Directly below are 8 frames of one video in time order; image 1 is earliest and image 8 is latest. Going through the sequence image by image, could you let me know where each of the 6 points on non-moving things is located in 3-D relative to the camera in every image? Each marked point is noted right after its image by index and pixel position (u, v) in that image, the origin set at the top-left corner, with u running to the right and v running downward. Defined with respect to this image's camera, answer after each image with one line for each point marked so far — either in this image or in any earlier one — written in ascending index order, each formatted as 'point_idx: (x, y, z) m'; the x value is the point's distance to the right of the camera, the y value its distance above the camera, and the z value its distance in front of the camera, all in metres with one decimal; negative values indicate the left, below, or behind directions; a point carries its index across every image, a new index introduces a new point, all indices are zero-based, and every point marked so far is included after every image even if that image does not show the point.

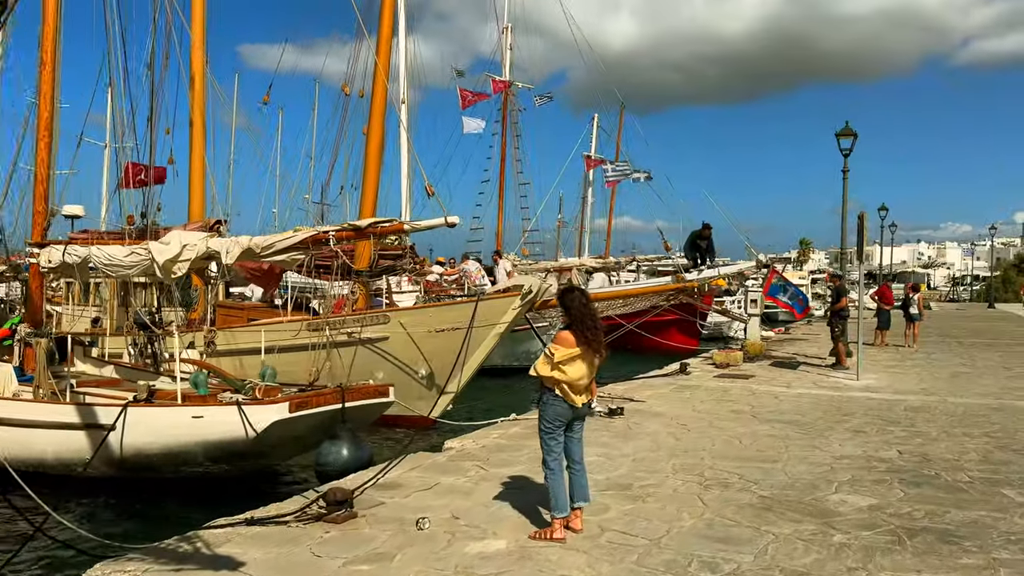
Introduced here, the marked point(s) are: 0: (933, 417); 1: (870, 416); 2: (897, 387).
0: (+4.6, -1.4, +9.2) m
1: (+3.9, -1.4, +9.2) m
2: (+5.4, -1.4, +11.8) m
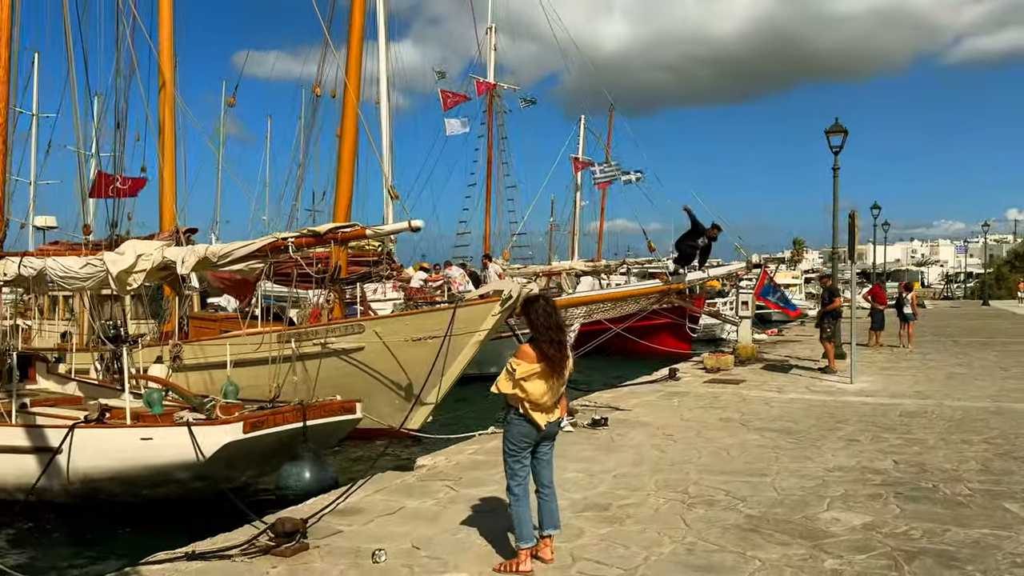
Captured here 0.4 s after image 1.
0: (+4.4, -1.4, +8.8) m
1: (+3.7, -1.4, +8.9) m
2: (+5.1, -1.4, +11.4) m
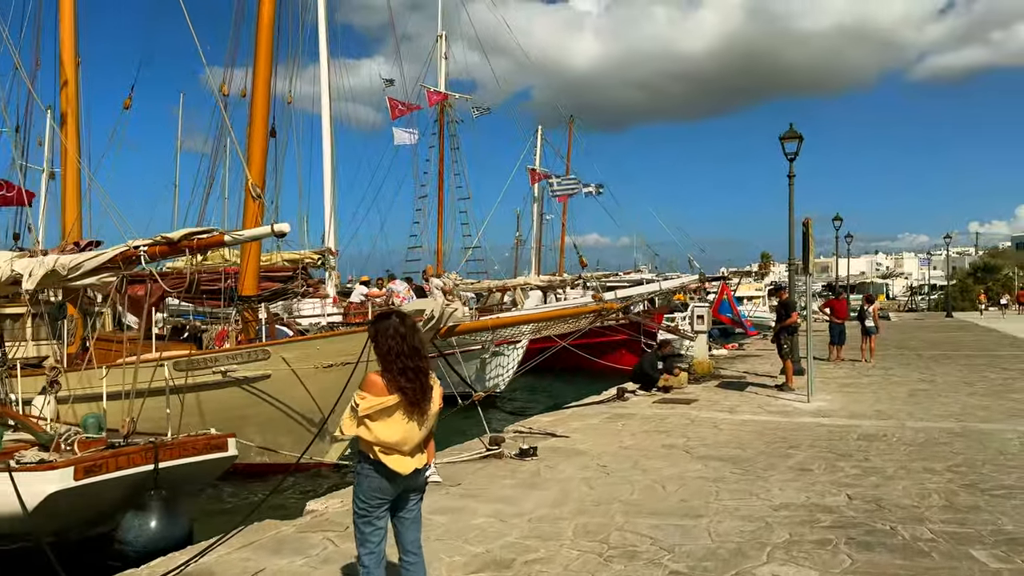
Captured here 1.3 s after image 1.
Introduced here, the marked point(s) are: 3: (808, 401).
0: (+3.6, -1.5, +8.1) m
1: (+2.9, -1.5, +8.1) m
2: (+4.3, -1.6, +10.7) m
3: (+4.0, -1.6, +11.5) m
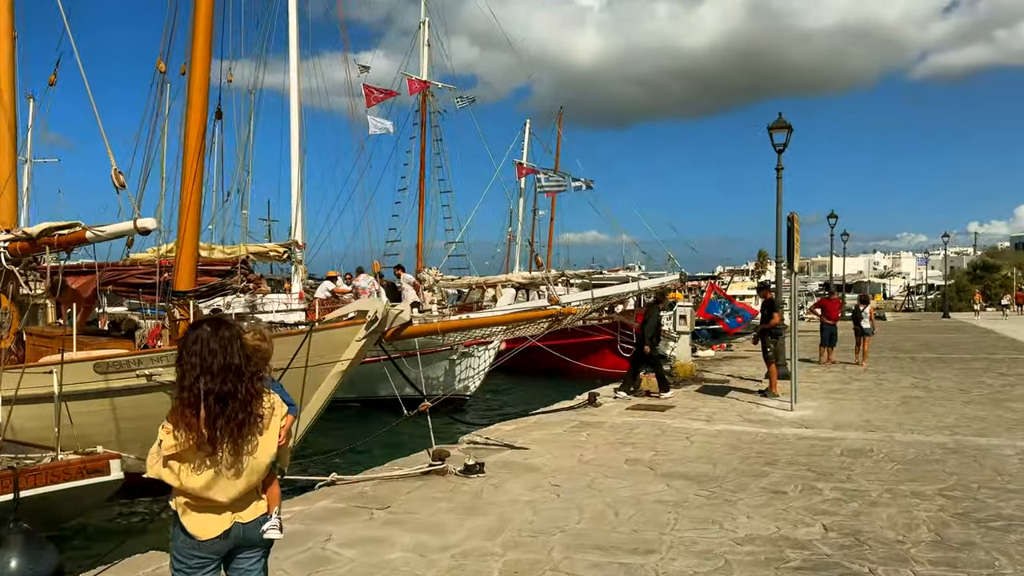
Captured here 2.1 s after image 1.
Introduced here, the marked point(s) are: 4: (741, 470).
0: (+3.2, -1.6, +7.3) m
1: (+2.5, -1.5, +7.3) m
2: (+3.8, -1.6, +9.9) m
3: (+3.6, -1.6, +10.7) m
4: (+2.0, -1.6, +7.2) m
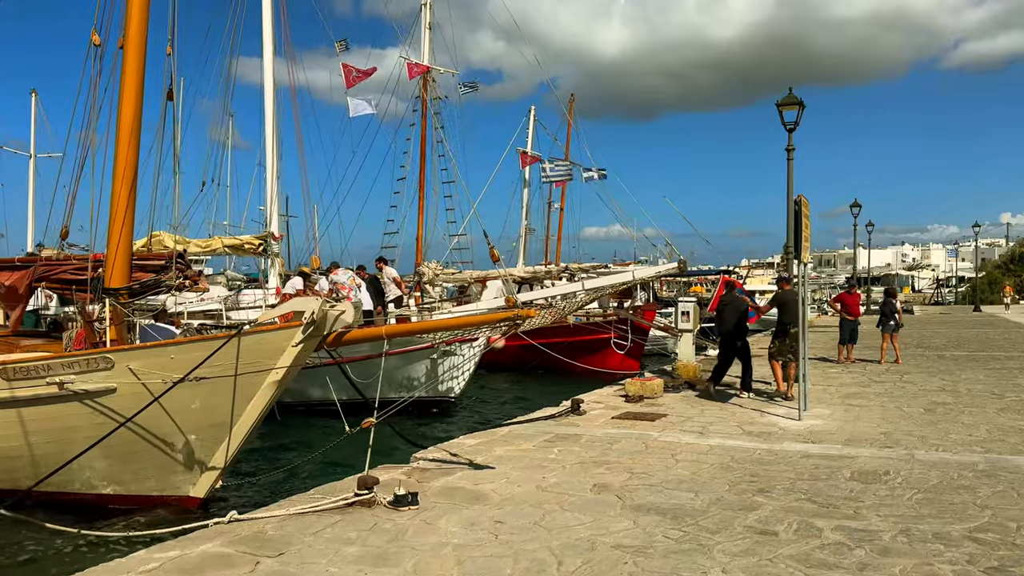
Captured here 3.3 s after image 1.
0: (+2.7, -1.5, +6.1) m
1: (+2.1, -1.5, +6.1) m
2: (+3.5, -1.5, +8.7) m
3: (+3.2, -1.5, +9.5) m
4: (+1.5, -1.5, +6.0) m
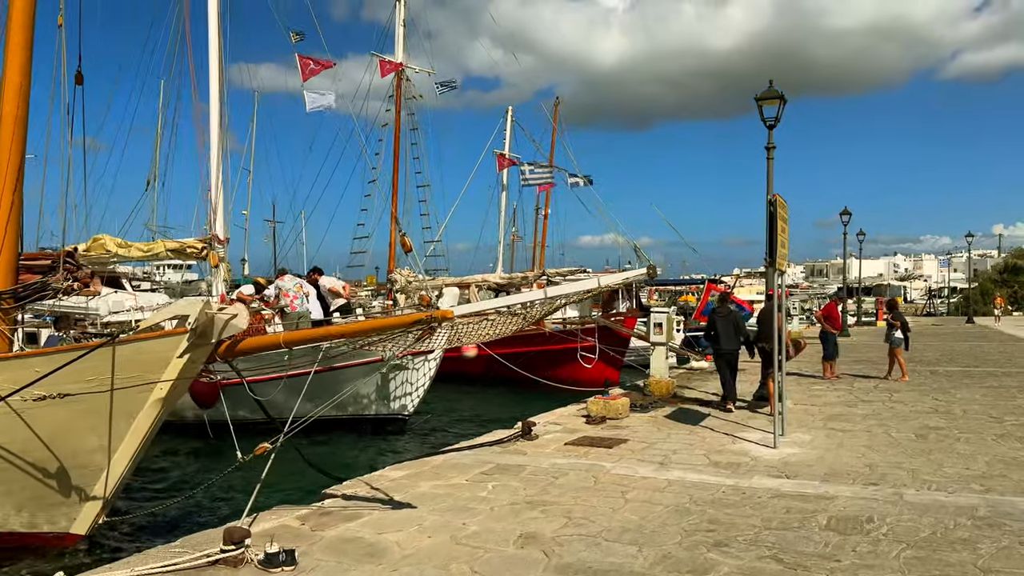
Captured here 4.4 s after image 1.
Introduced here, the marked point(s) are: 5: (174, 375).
0: (+2.2, -1.6, +5.0) m
1: (+1.5, -1.6, +5.1) m
2: (+2.9, -1.6, +7.6) m
3: (+2.6, -1.6, +8.4) m
4: (+1.0, -1.6, +5.0) m
5: (-2.5, -0.6, +6.1) m
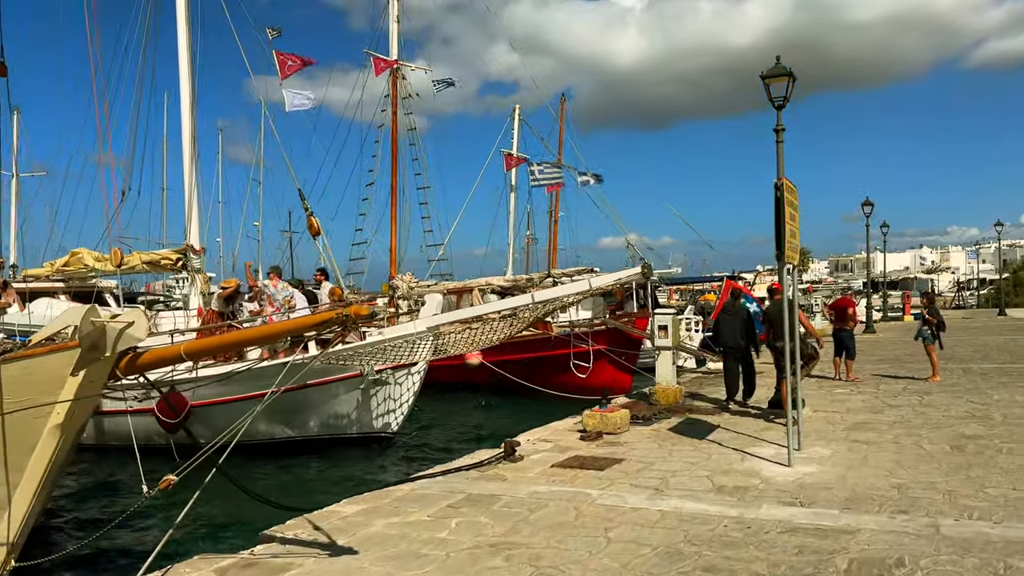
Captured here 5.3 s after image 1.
0: (+1.9, -1.6, +4.0) m
1: (+1.2, -1.6, +4.1) m
2: (+2.7, -1.6, +6.6) m
3: (+2.4, -1.6, +7.4) m
4: (+0.7, -1.6, +4.0) m
5: (-2.7, -0.7, +5.2) m
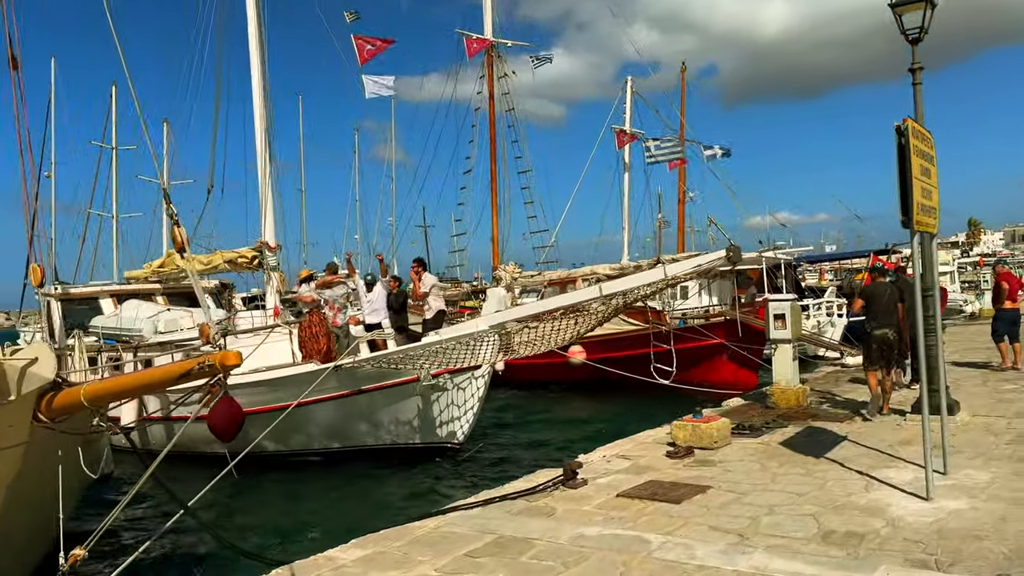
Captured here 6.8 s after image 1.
0: (+1.7, -1.5, +2.4) m
1: (+1.0, -1.5, +2.6) m
2: (+2.9, -1.4, +4.8) m
3: (+2.8, -1.4, +5.6) m
4: (+0.5, -1.6, +2.6) m
5: (-2.7, -0.8, +4.3) m
